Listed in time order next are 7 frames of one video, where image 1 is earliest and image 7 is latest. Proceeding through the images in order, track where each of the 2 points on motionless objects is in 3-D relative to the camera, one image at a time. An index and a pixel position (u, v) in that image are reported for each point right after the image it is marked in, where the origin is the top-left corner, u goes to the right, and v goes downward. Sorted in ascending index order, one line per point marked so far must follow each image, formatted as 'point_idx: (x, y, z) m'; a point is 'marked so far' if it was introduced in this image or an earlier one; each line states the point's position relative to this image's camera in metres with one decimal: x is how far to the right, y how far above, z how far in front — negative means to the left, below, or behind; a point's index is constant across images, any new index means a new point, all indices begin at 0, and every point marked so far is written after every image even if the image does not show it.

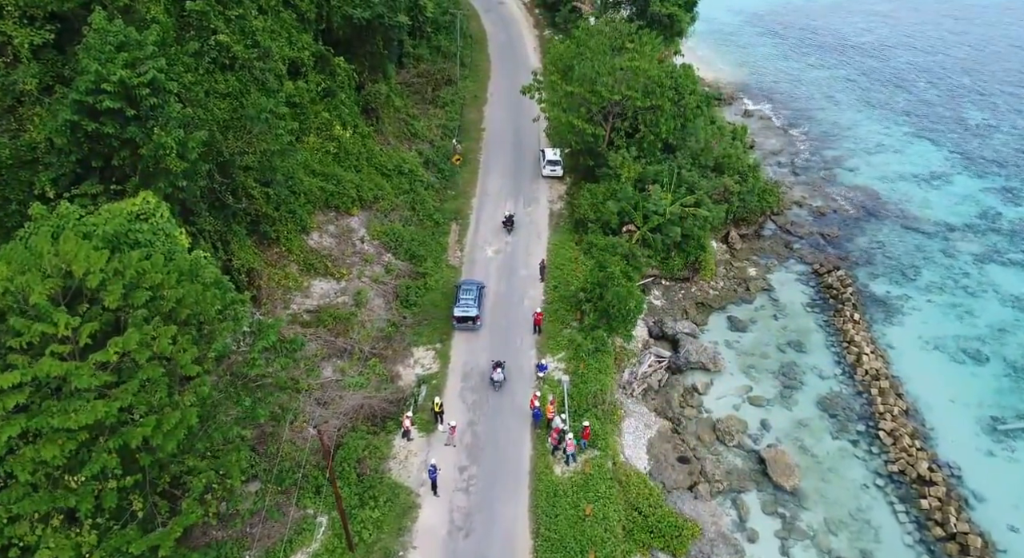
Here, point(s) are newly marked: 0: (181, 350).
0: (-8.8, -2.0, +17.4) m
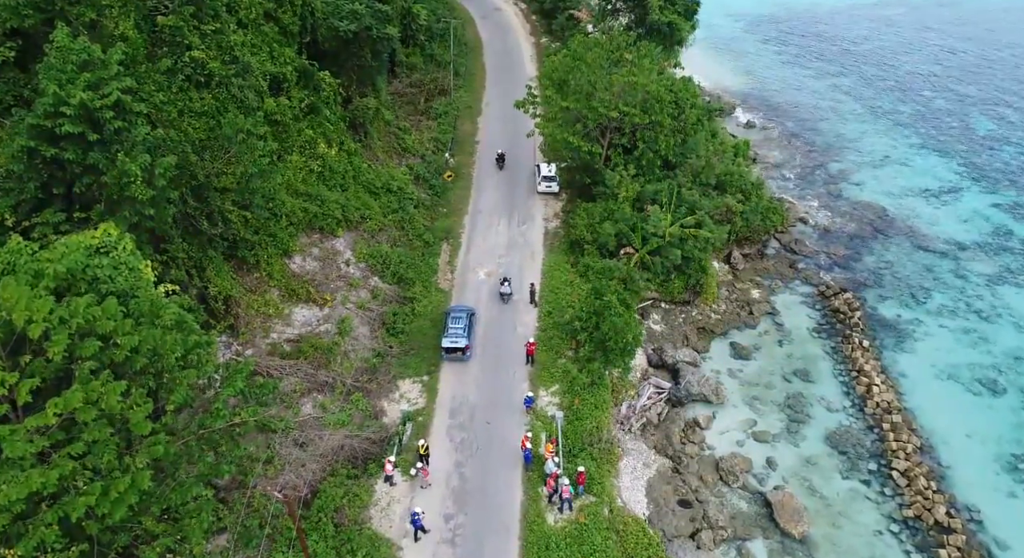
0: (-9.2, -3.1, +15.8) m
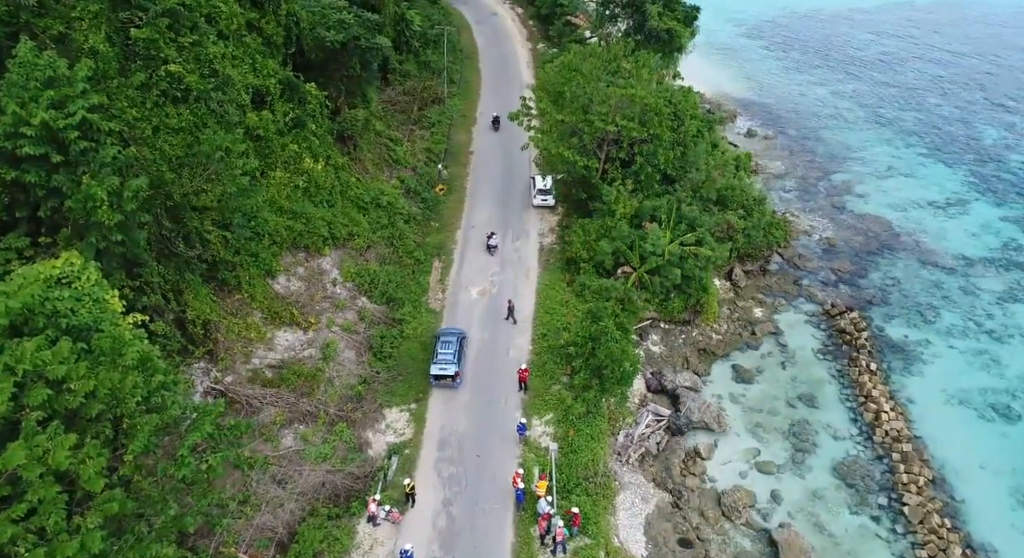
0: (-9.5, -4.1, +14.5) m
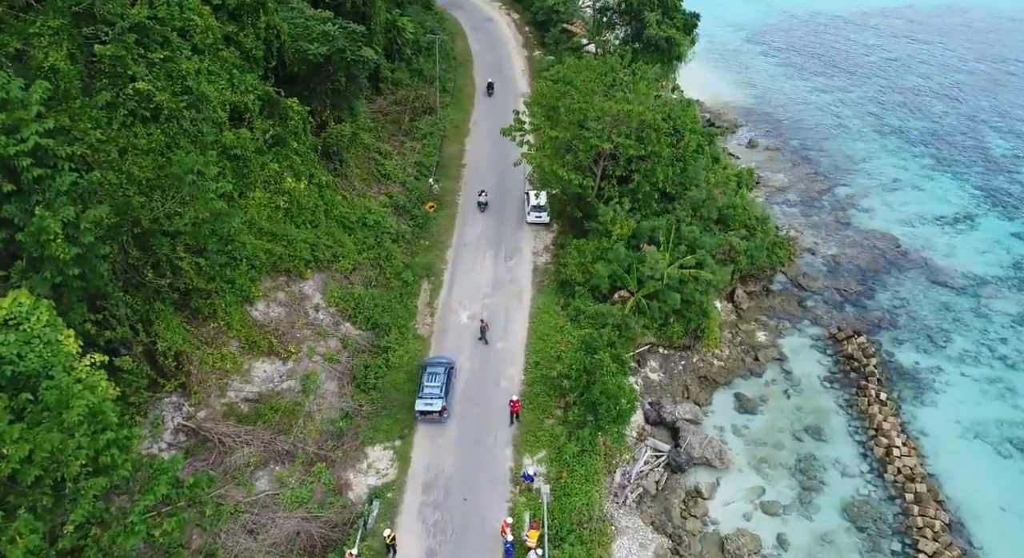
0: (-9.9, -5.2, +13.0) m
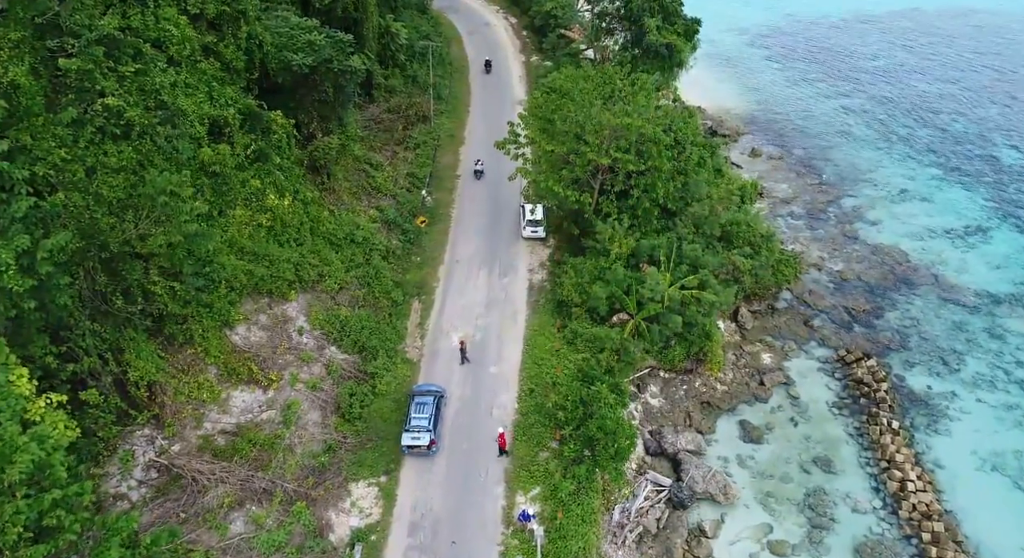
0: (-10.2, -6.1, +11.6) m
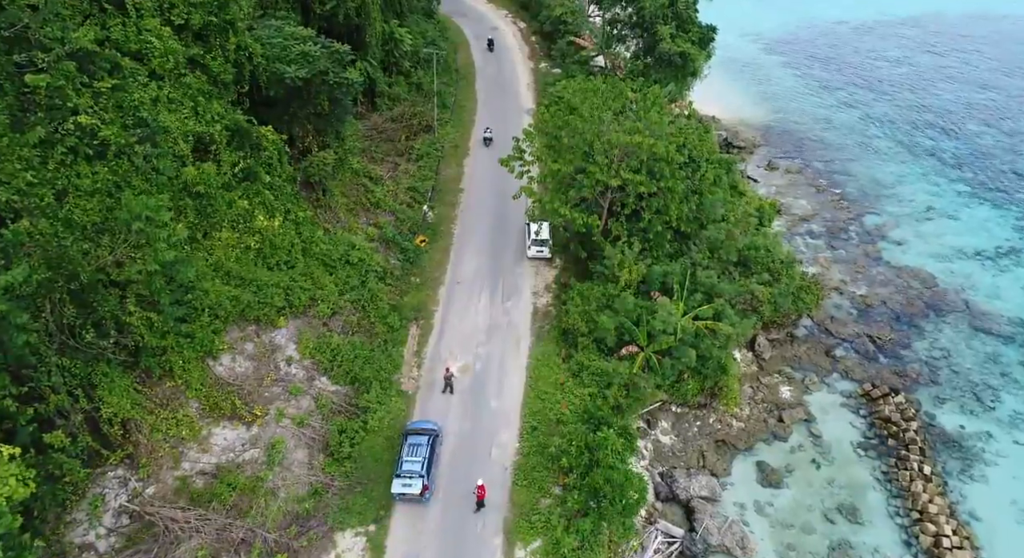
0: (-10.4, -7.1, +9.9) m
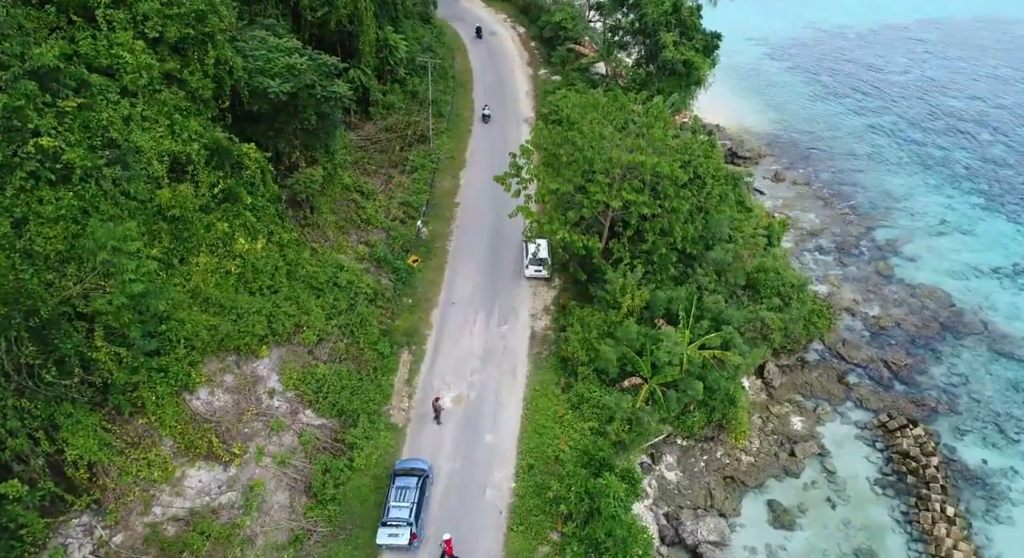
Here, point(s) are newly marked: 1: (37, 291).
0: (-10.6, -8.2, +8.4) m
1: (-13.7, -0.4, +18.5) m
